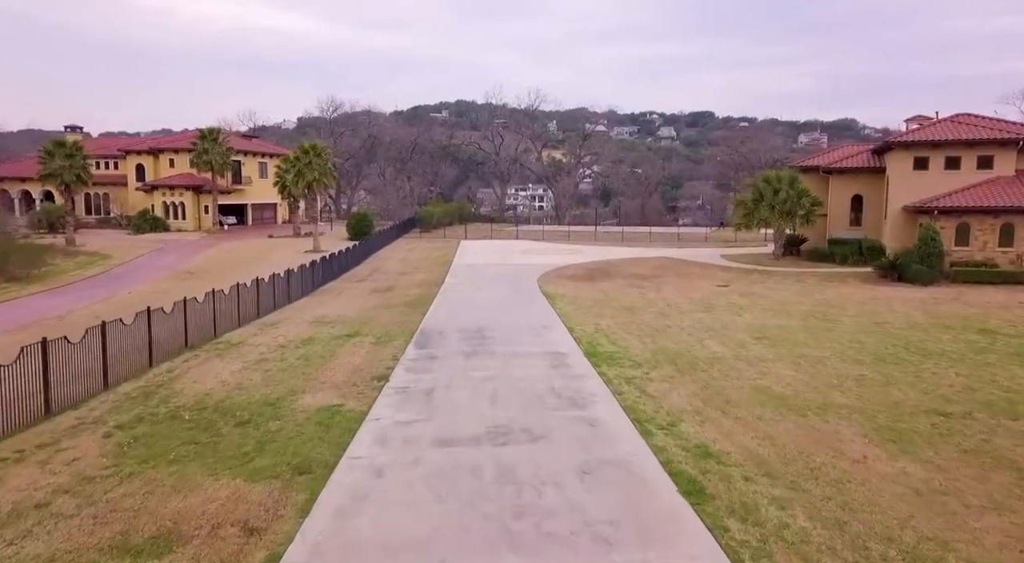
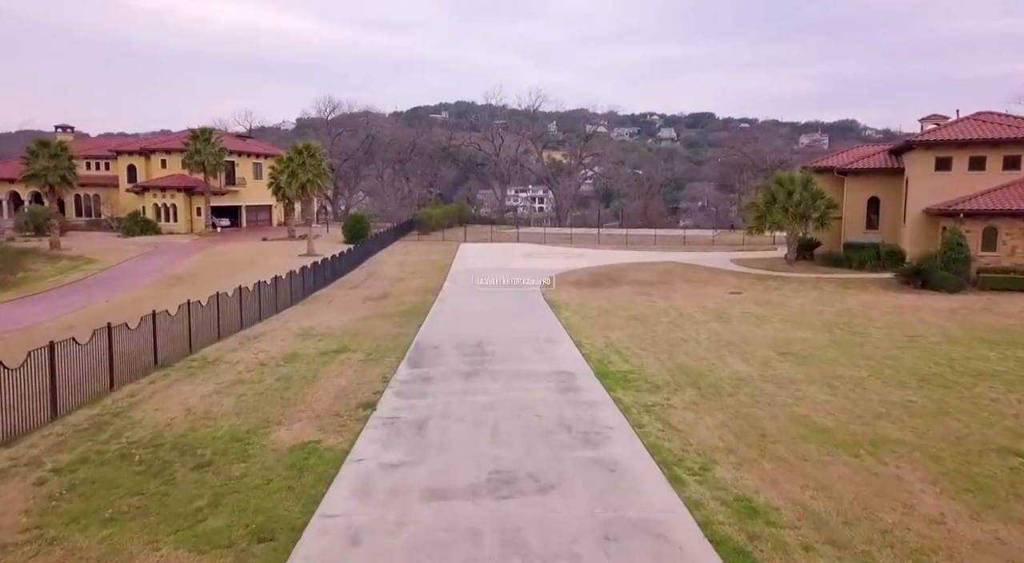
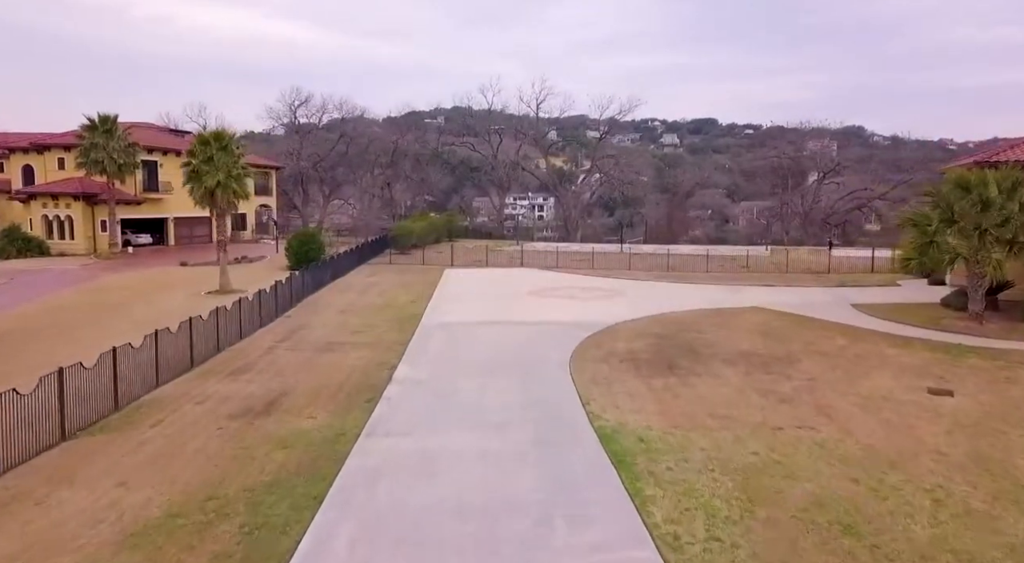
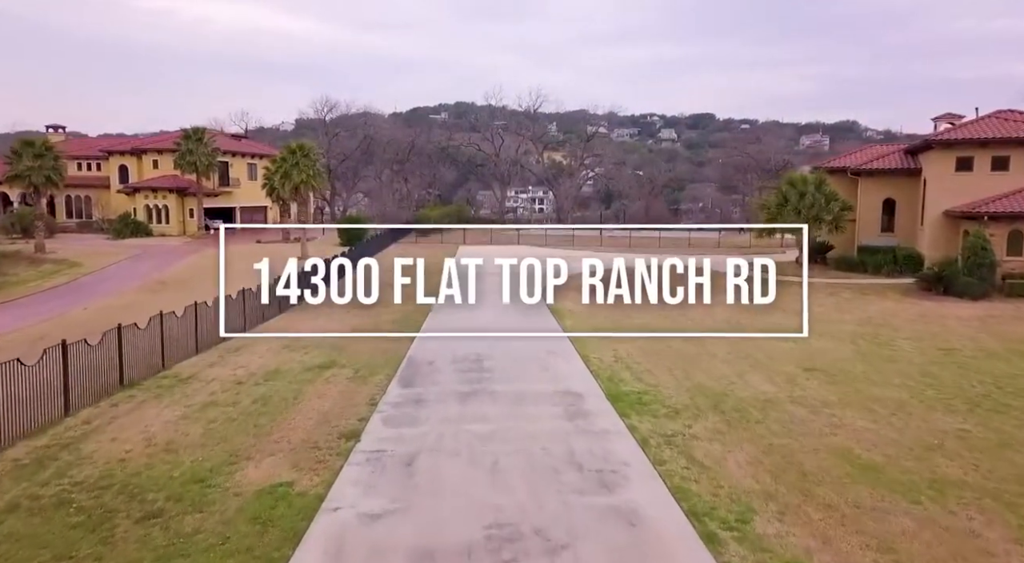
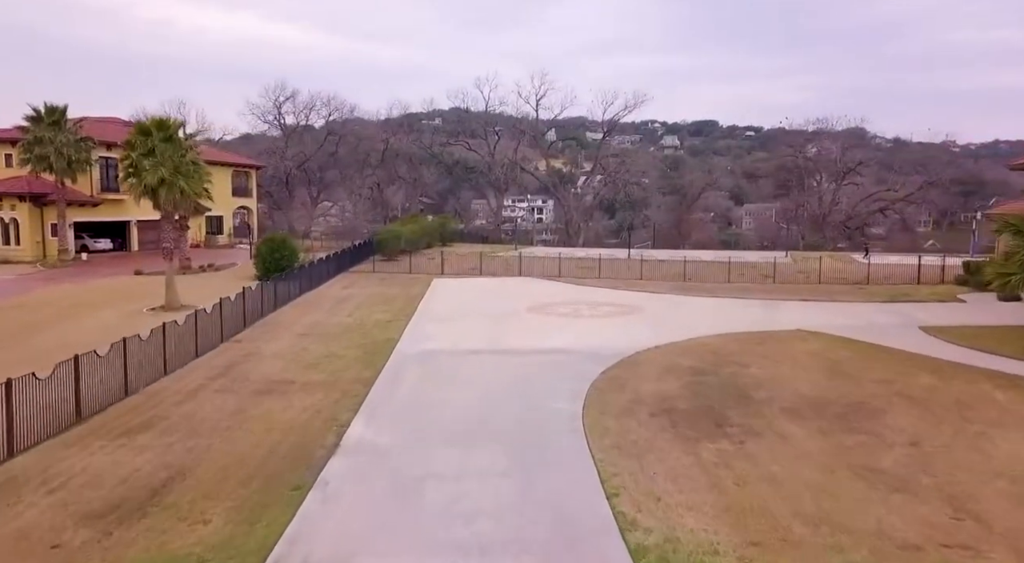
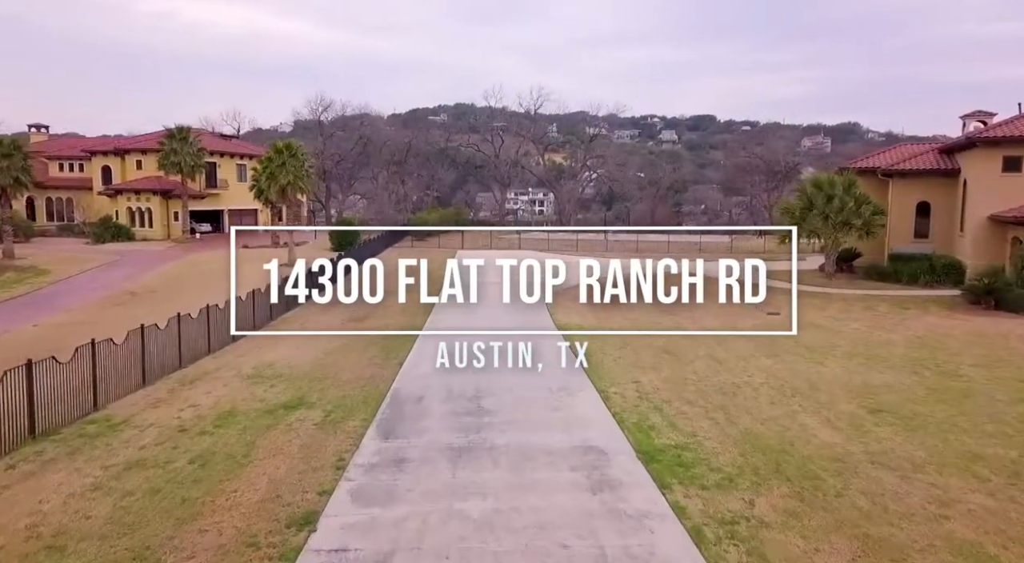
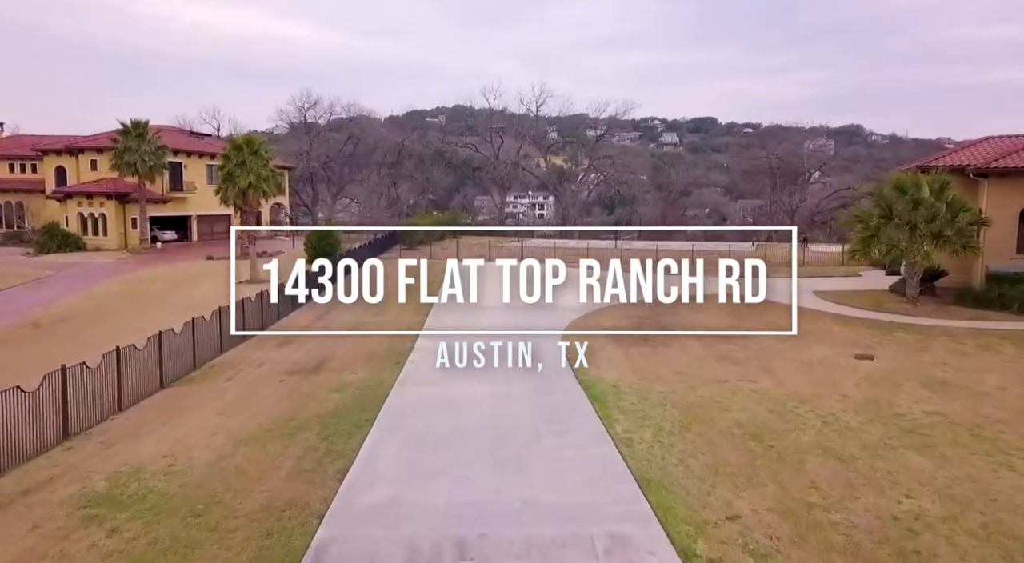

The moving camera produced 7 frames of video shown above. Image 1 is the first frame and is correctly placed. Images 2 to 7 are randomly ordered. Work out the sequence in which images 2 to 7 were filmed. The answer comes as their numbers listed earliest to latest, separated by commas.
2, 4, 6, 7, 3, 5
